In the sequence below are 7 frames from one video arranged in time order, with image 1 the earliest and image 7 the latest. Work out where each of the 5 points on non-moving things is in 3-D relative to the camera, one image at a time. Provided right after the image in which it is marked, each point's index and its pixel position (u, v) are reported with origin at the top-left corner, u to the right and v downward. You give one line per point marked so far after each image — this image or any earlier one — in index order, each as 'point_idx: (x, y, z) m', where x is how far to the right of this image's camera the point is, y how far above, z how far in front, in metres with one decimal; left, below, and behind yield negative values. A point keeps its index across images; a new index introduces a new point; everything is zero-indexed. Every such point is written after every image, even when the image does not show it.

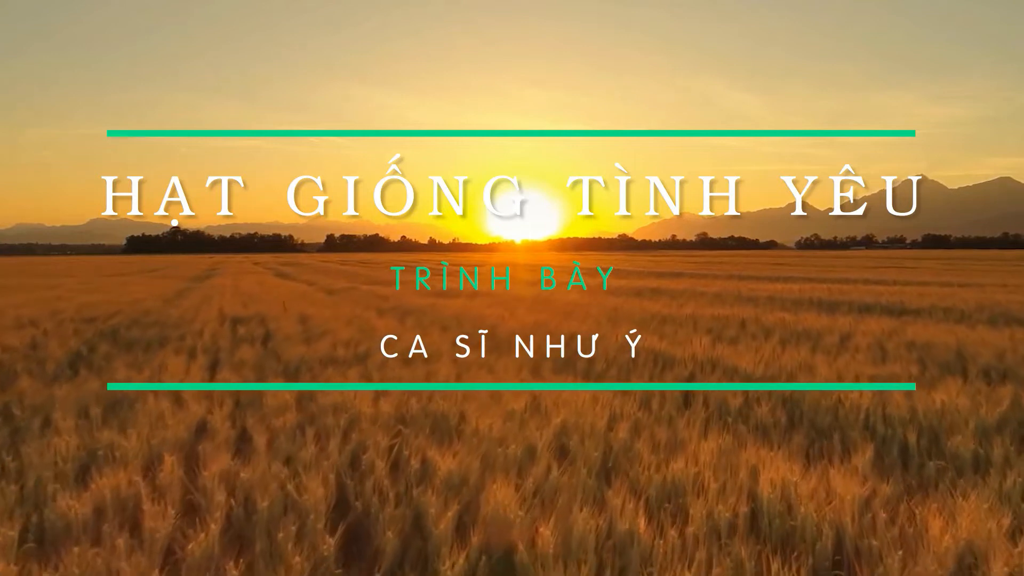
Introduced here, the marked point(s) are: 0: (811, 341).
0: (+2.8, -0.5, +8.6) m
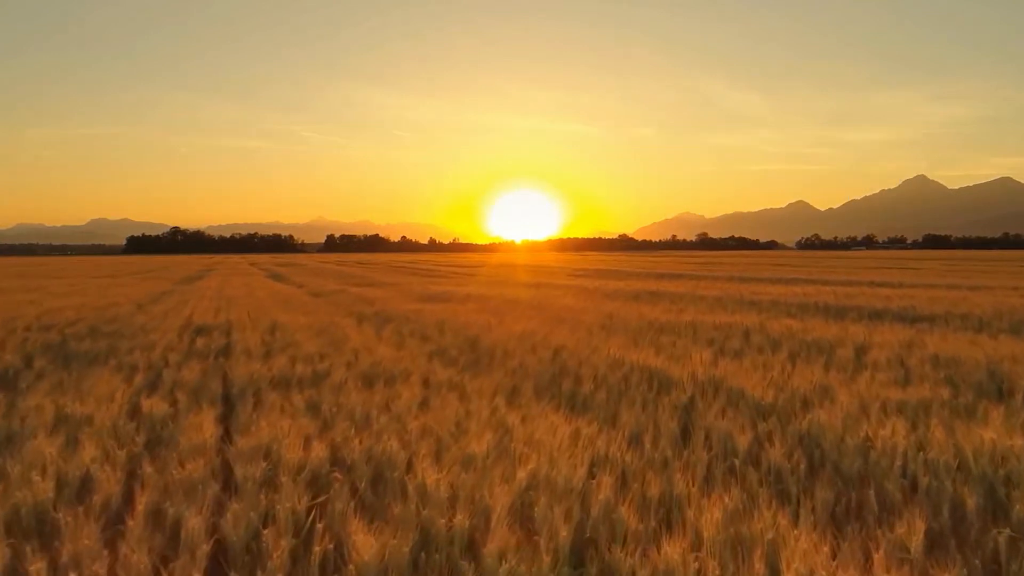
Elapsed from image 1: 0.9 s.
0: (+2.6, -0.6, +7.8) m
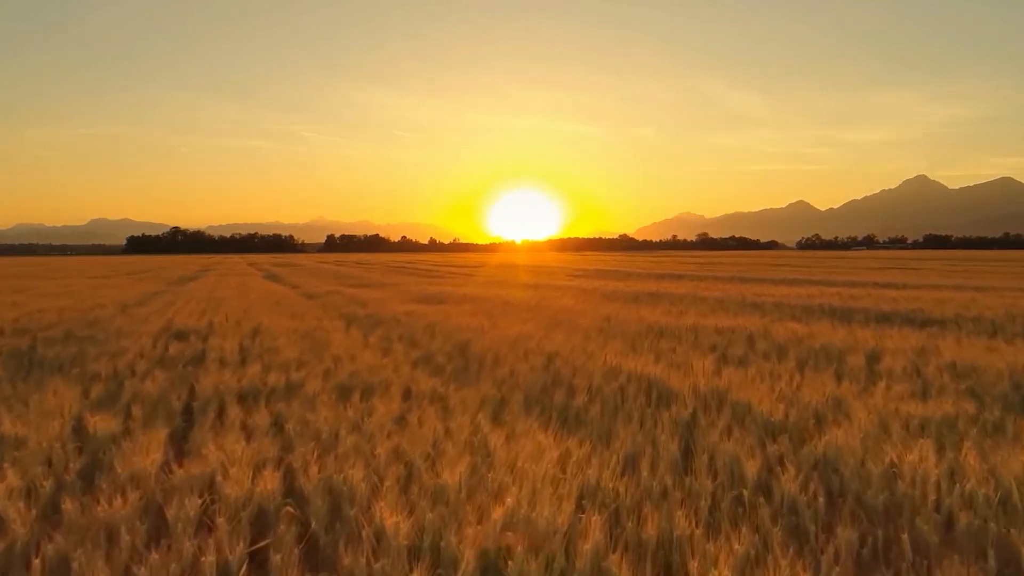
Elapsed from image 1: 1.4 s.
0: (+2.5, -0.6, +7.4) m
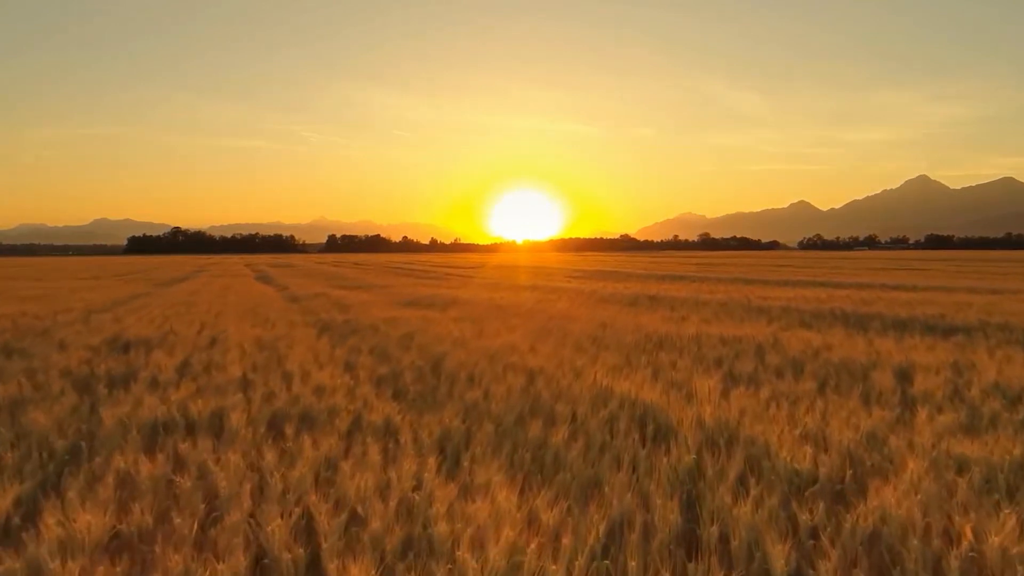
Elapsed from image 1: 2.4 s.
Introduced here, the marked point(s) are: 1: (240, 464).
0: (+2.4, -0.7, +6.4) m
1: (-1.1, -0.7, +3.8) m
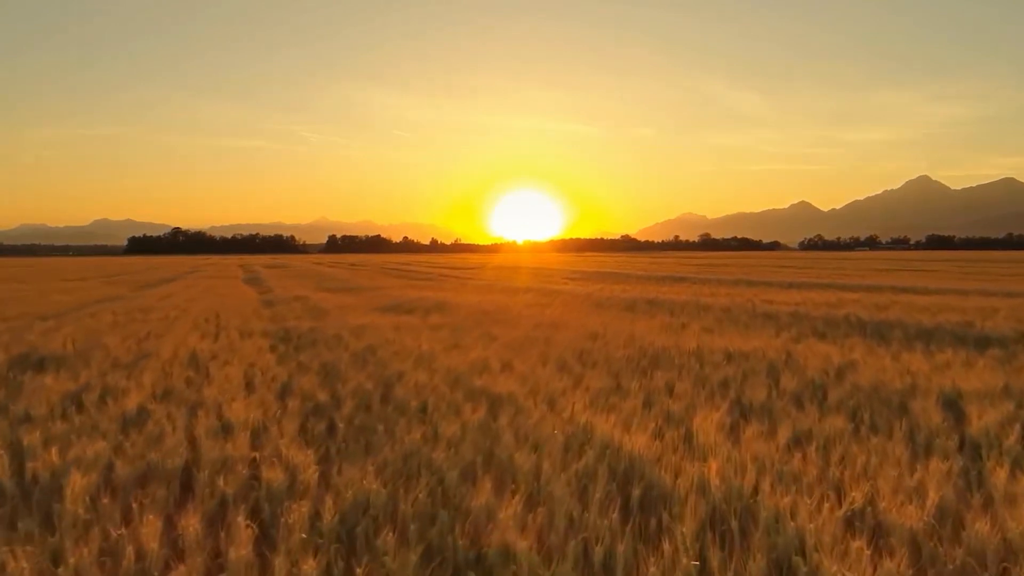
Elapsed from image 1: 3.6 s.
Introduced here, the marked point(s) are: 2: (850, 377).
0: (+2.1, -0.7, +5.1) m
1: (-1.4, -0.8, +2.6) m
2: (+2.5, -0.6, +6.8) m
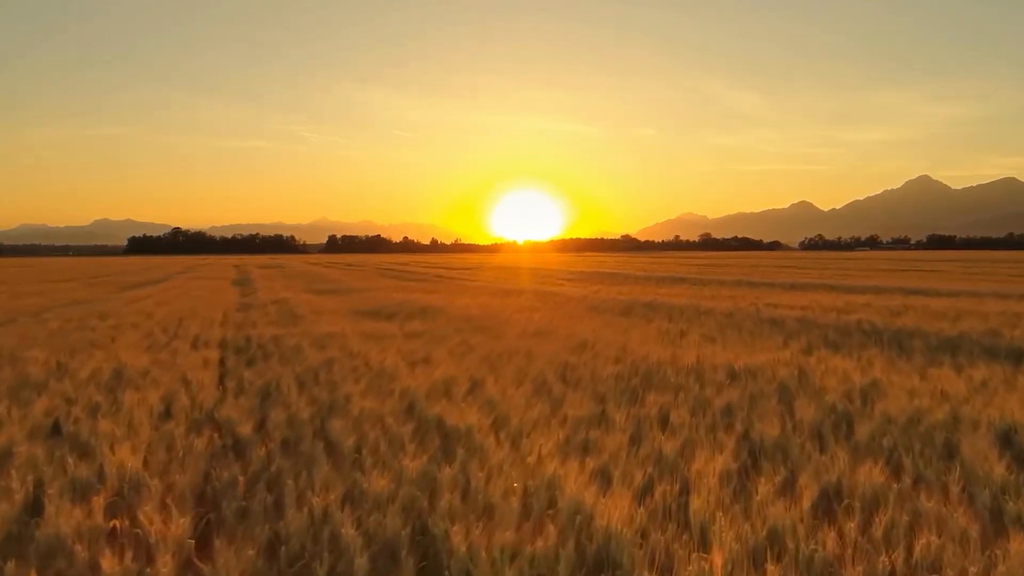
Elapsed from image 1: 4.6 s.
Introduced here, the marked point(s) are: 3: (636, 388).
0: (+1.9, -0.8, +4.1) m
1: (-1.6, -0.9, +1.5) m
2: (+2.2, -0.7, +5.7) m
3: (+0.9, -0.7, +6.7) m
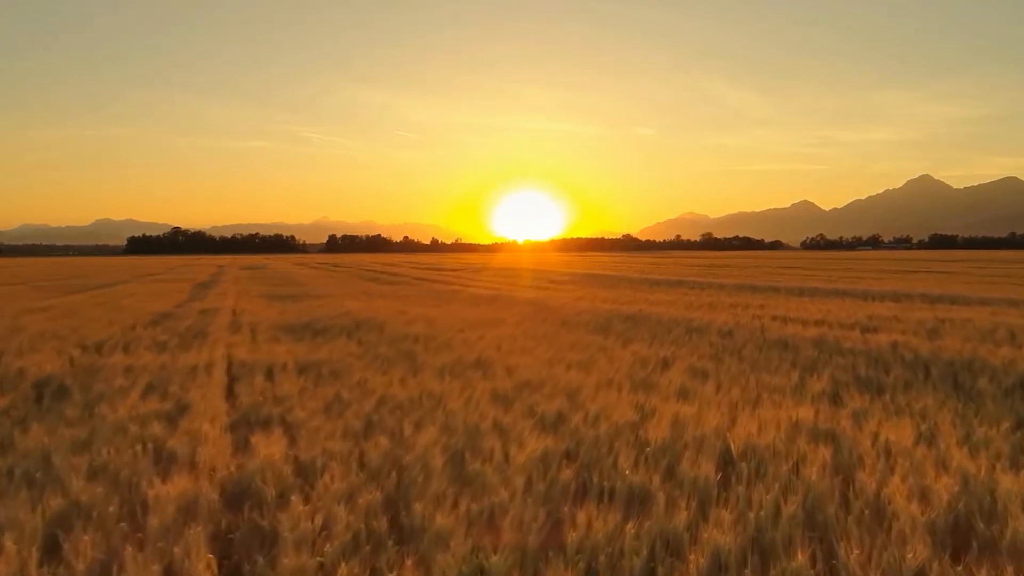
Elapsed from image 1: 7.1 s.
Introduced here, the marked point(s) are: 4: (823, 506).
0: (+1.2, -0.9, +1.3) m
1: (-2.3, -1.0, -1.2) m
2: (+1.6, -0.9, +2.9) m
3: (+0.2, -0.9, +4.0) m
4: (+1.2, -0.8, +3.7) m
